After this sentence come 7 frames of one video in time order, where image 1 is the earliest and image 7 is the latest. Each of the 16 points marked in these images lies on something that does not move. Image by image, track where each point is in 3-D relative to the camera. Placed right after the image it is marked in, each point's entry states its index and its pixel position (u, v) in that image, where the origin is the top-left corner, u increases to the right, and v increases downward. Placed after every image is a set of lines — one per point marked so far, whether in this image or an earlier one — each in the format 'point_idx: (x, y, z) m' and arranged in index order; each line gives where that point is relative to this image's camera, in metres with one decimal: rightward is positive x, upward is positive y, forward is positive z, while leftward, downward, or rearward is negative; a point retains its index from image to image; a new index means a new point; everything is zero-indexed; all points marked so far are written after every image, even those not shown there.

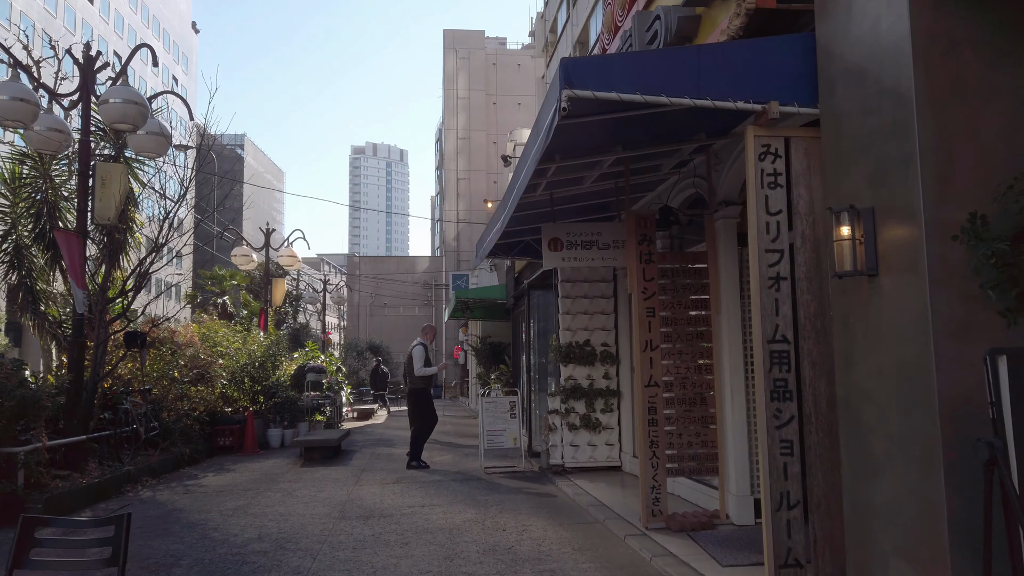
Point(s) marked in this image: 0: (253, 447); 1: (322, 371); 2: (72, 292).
0: (-4.7, -2.9, +13.3) m
1: (-4.1, -1.8, +16.1) m
2: (-5.2, 0.0, +8.7) m
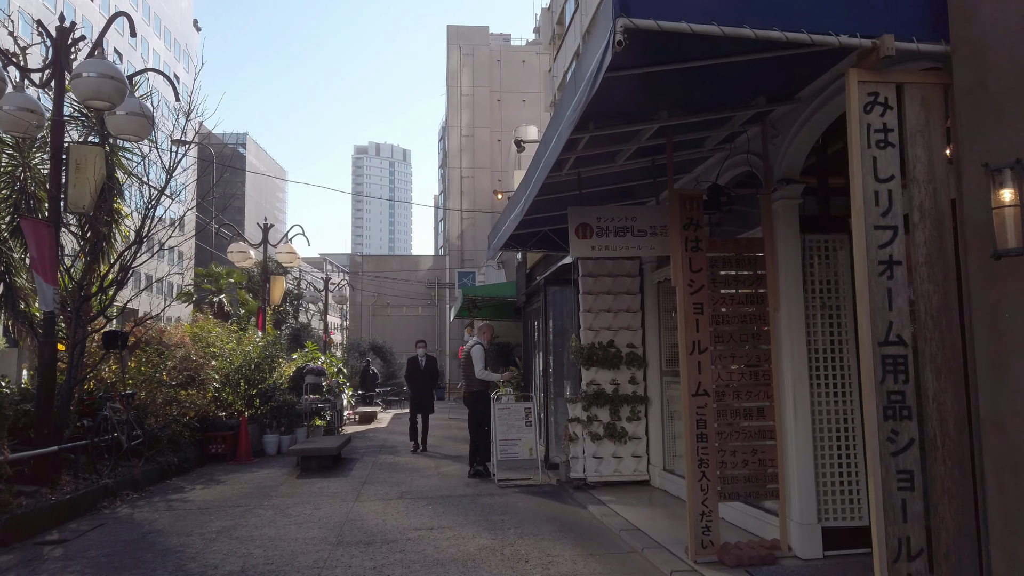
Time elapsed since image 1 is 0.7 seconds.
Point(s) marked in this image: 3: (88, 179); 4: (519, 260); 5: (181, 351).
0: (-4.5, -2.8, +12.5) m
1: (-3.9, -1.8, +15.3) m
2: (-5.0, 0.0, +7.9) m
3: (-4.8, +1.2, +8.3) m
4: (+0.1, +0.5, +13.4) m
5: (-5.4, -1.0, +12.0) m
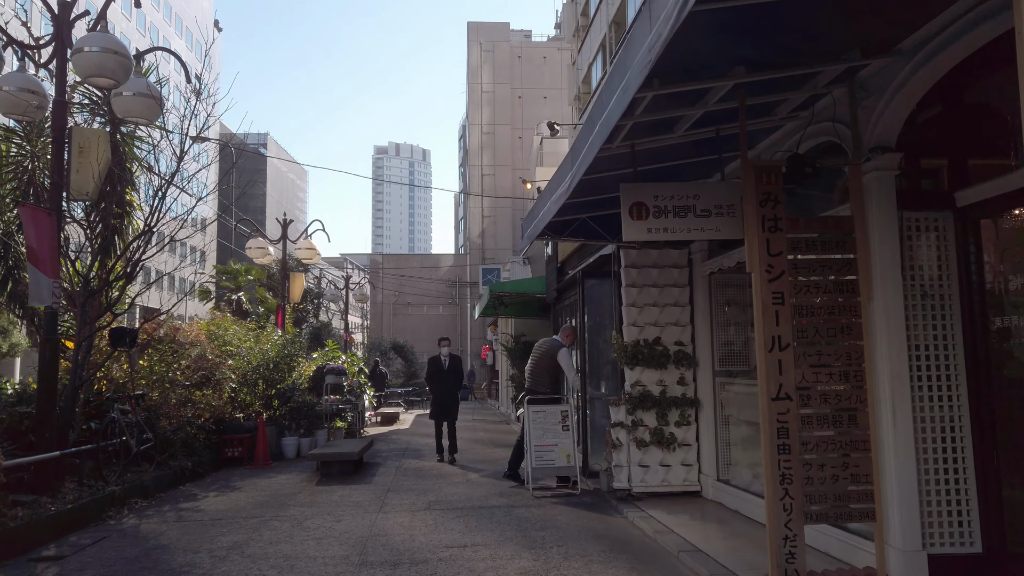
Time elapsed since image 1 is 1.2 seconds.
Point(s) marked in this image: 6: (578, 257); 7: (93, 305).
0: (-4.0, -2.8, +11.9) m
1: (-3.4, -1.7, +14.7) m
2: (-4.7, +0.1, +7.3) m
3: (-4.4, +1.3, +7.8) m
4: (+0.6, +0.6, +12.7) m
5: (-4.9, -1.0, +11.4) m
6: (+0.9, +0.4, +10.4) m
7: (-5.1, -0.2, +9.1) m
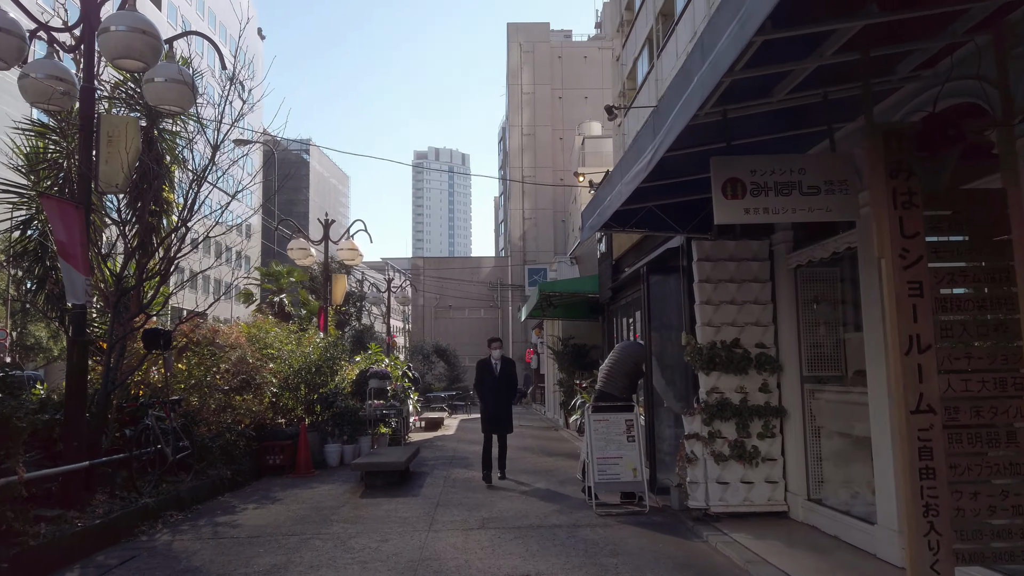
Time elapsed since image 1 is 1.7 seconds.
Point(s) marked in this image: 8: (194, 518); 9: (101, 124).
0: (-3.1, -2.8, +11.3) m
1: (-2.4, -1.7, +14.1) m
2: (-4.1, +0.1, +6.8) m
3: (-3.8, +1.3, +7.3) m
4: (+1.5, +0.6, +12.0) m
5: (-4.1, -1.0, +11.0) m
6: (+1.7, +0.5, +9.6) m
7: (-4.5, -0.2, +8.6) m
8: (-3.4, -2.5, +8.0) m
9: (-4.0, +1.6, +7.3) m
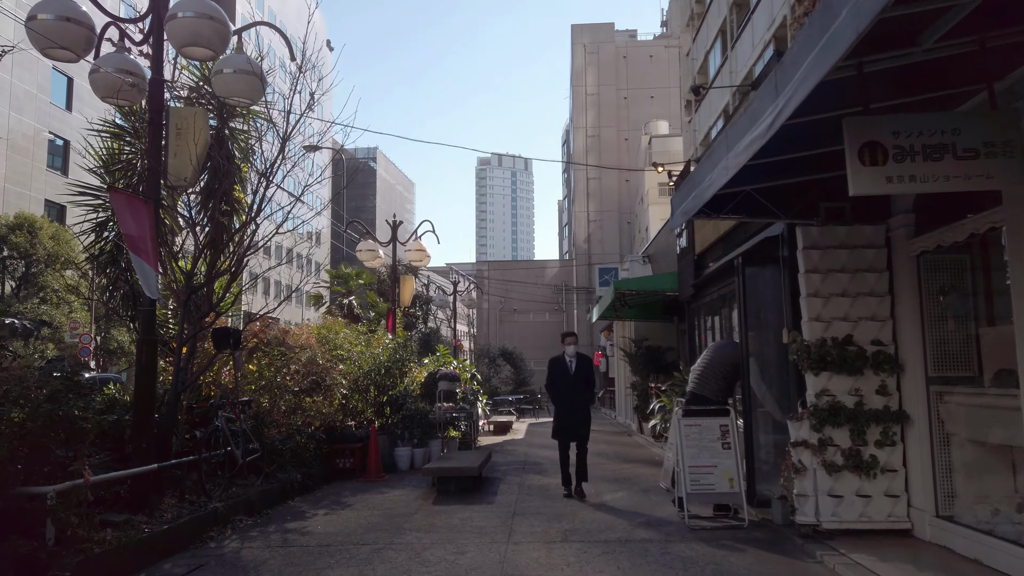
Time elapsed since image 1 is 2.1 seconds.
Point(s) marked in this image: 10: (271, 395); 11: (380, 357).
0: (-2.0, -2.7, +11.0) m
1: (-1.0, -1.7, +13.7) m
2: (-3.4, +0.1, +6.6) m
3: (-3.1, +1.4, +7.1) m
4: (+2.6, +0.6, +11.3) m
5: (-3.0, -1.0, +10.8) m
6: (+2.6, +0.5, +8.9) m
7: (-3.6, -0.2, +8.4) m
8: (-2.6, -2.4, +7.7) m
9: (-3.3, +1.7, +7.1) m
10: (-3.2, -1.4, +9.9) m
11: (-2.2, -1.2, +12.4) m
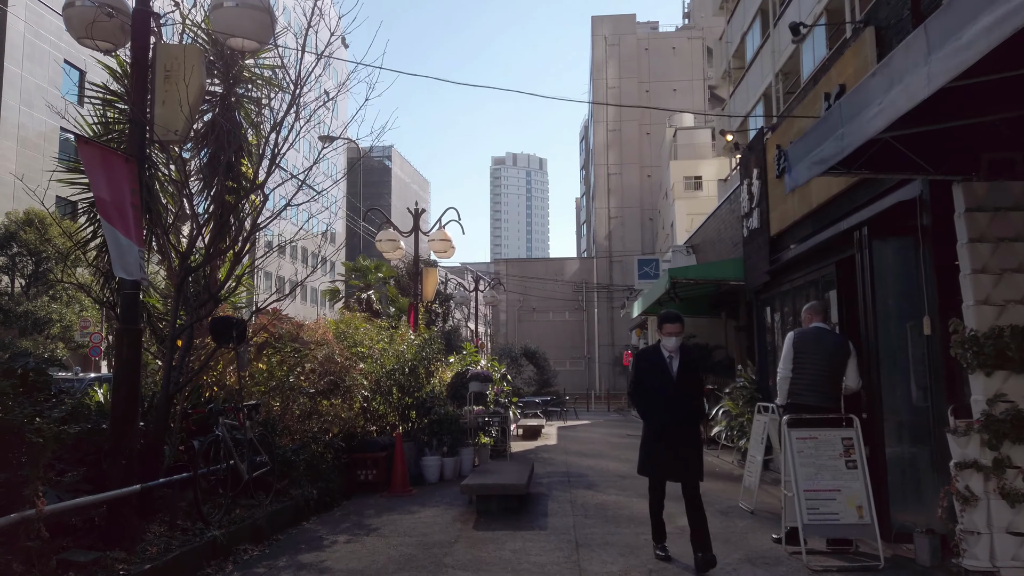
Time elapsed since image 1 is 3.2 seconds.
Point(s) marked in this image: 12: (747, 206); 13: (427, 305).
0: (-1.4, -2.6, +9.7) m
1: (-0.4, -1.5, +12.4) m
2: (-2.9, +0.3, +5.3) m
3: (-2.6, +1.5, +5.7) m
4: (+3.2, +0.8, +9.9) m
5: (-2.4, -0.8, +9.4) m
6: (+3.1, +0.7, +7.5) m
7: (-3.1, 0.0, +7.1) m
8: (-2.1, -2.3, +6.4) m
9: (-2.8, +1.8, +5.8) m
10: (-2.7, -1.3, +8.6) m
11: (-1.6, -1.0, +11.1) m
12: (+3.2, +1.1, +10.1) m
13: (-2.2, -0.5, +19.2) m
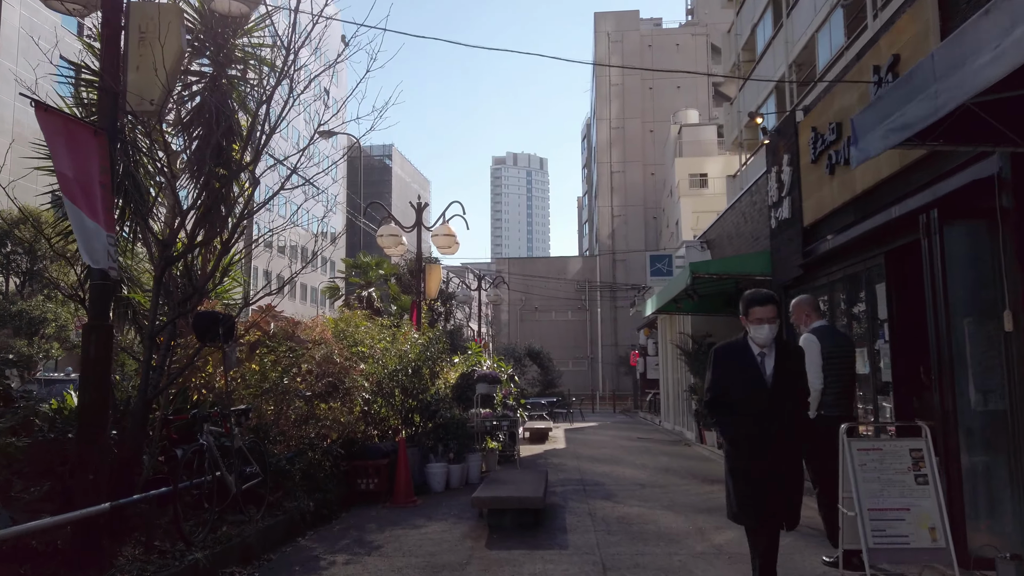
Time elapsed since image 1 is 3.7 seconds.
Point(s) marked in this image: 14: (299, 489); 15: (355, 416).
0: (-1.3, -2.5, +9.0) m
1: (-0.3, -1.5, +11.7) m
2: (-2.7, +0.4, +4.6) m
3: (-2.4, +1.6, +5.1) m
4: (+3.4, +0.9, +9.2) m
5: (-2.3, -0.7, +8.8) m
6: (+3.3, +0.7, +6.8) m
7: (-2.9, 0.0, +6.4) m
8: (-1.9, -2.2, +5.7) m
9: (-2.6, +1.9, +5.1) m
10: (-2.5, -1.2, +7.9) m
11: (-1.4, -0.9, +10.4) m
12: (+3.4, +1.2, +9.4) m
13: (-2.1, -0.4, +18.6) m
14: (-2.2, -2.0, +7.6) m
15: (-1.9, -1.6, +9.2) m
